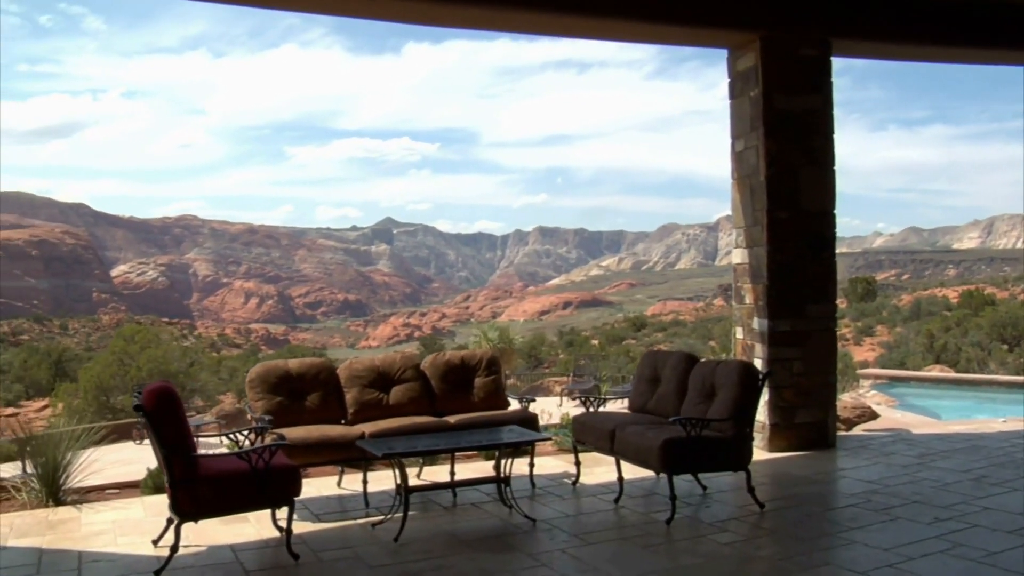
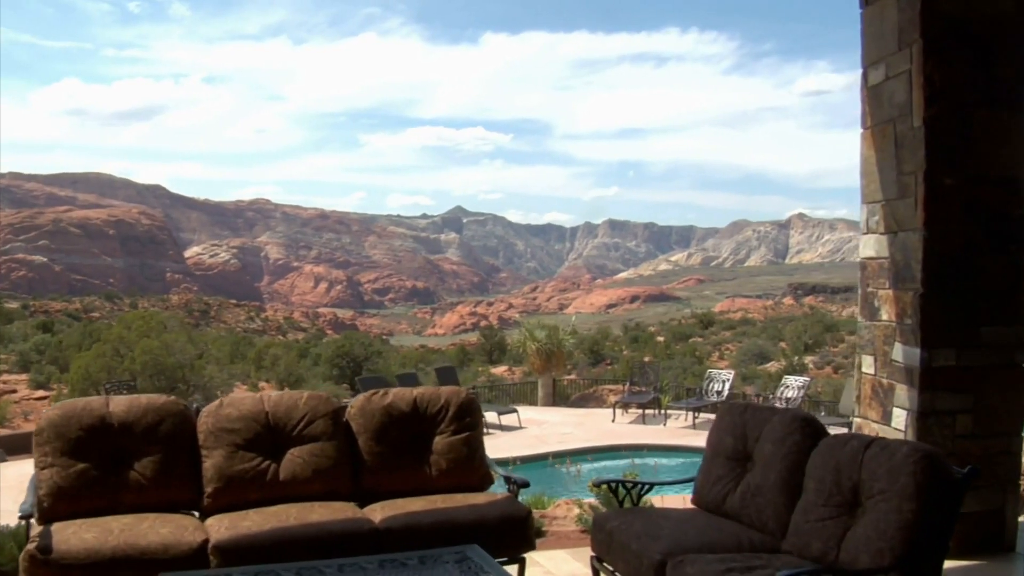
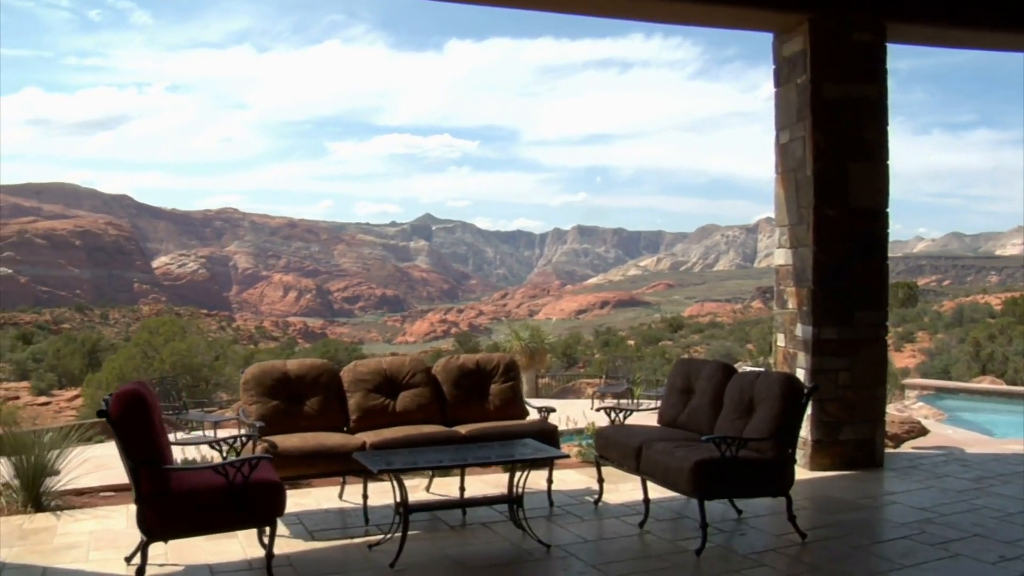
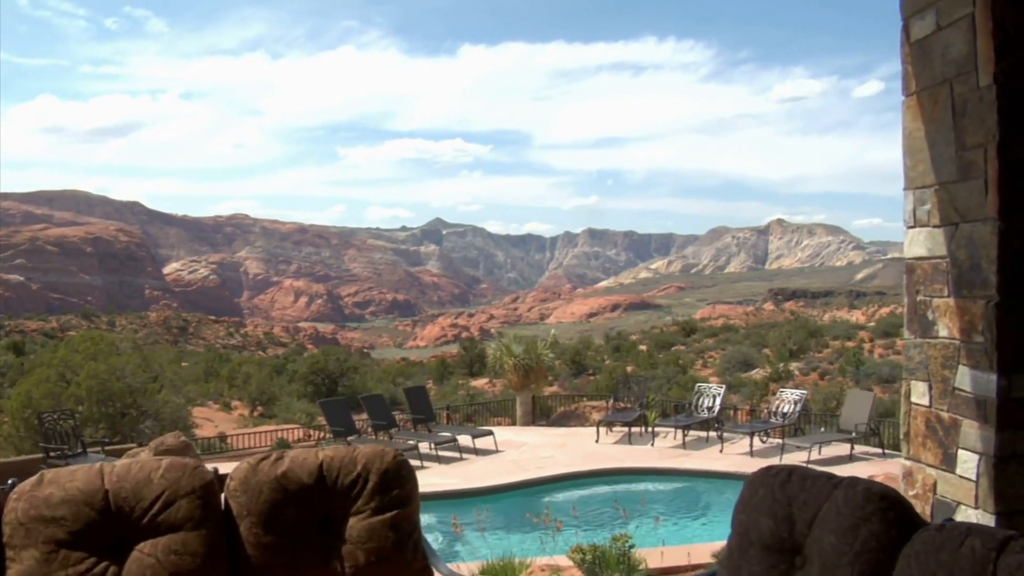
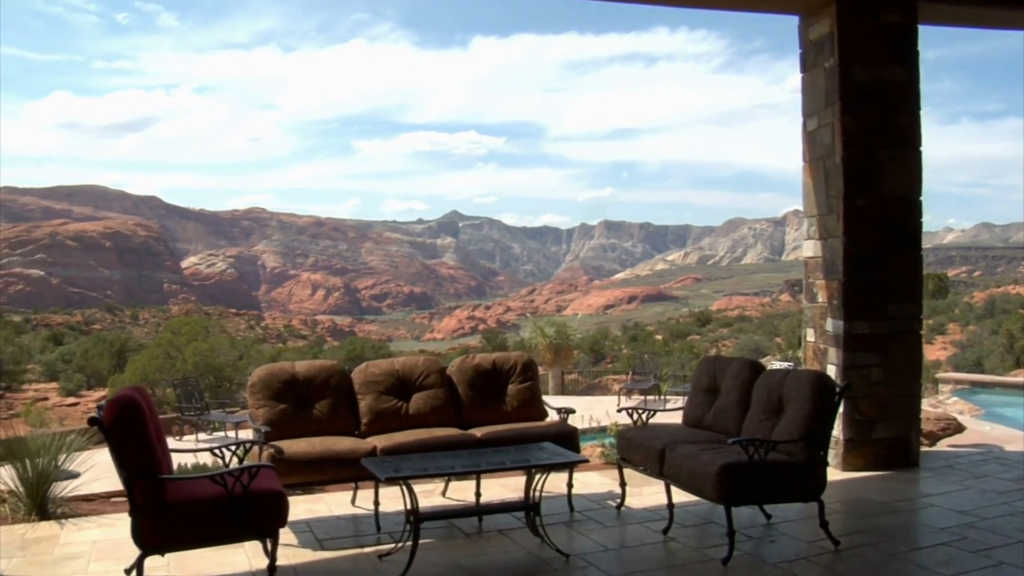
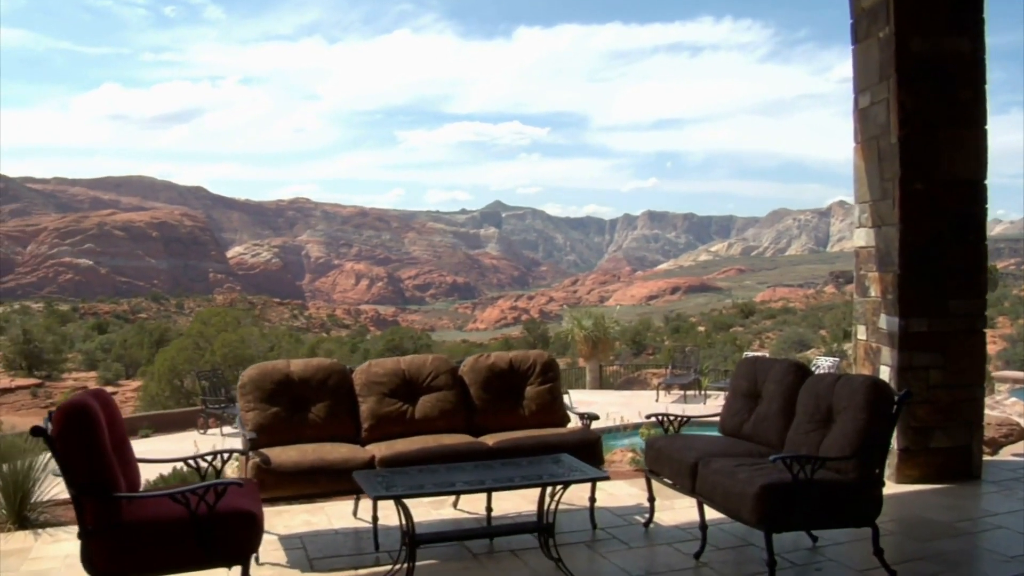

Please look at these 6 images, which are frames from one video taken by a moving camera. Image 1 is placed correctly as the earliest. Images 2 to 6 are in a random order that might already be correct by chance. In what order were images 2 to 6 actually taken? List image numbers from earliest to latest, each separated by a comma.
3, 5, 6, 2, 4
